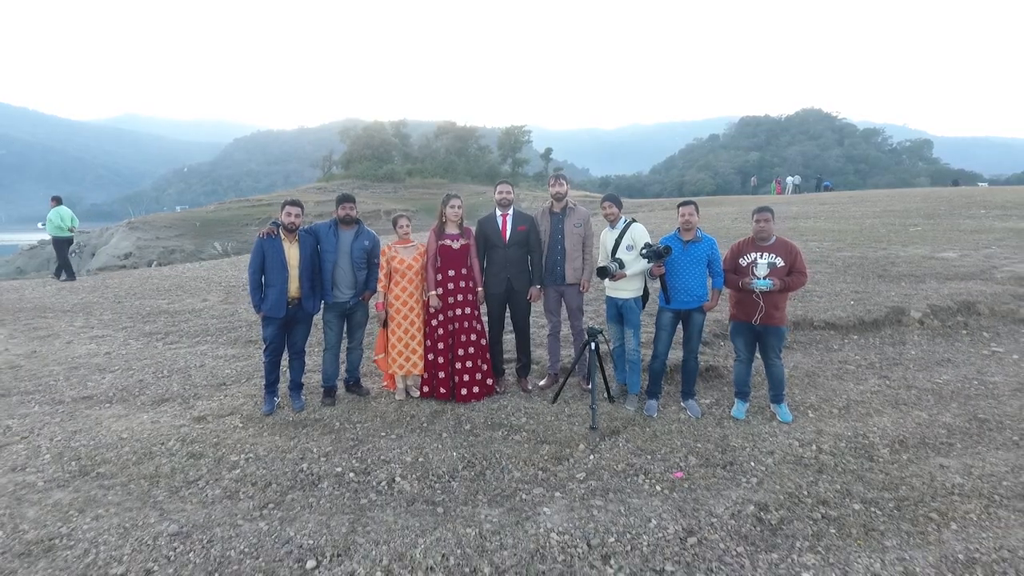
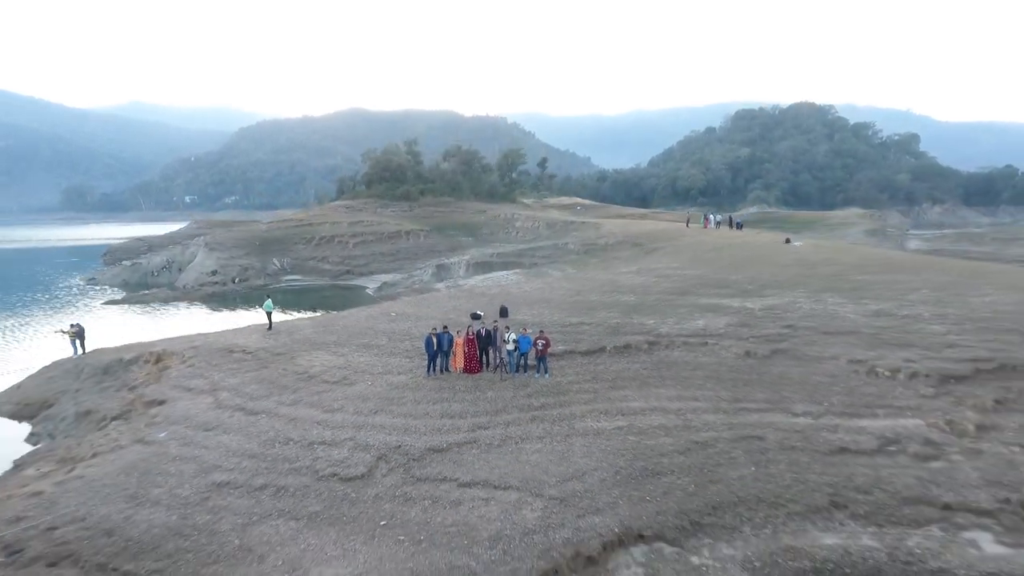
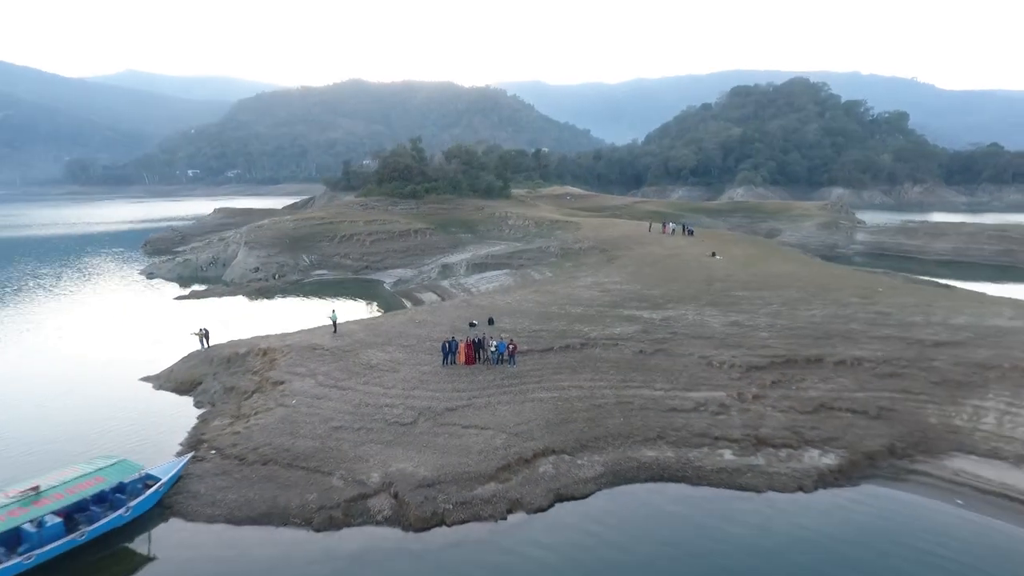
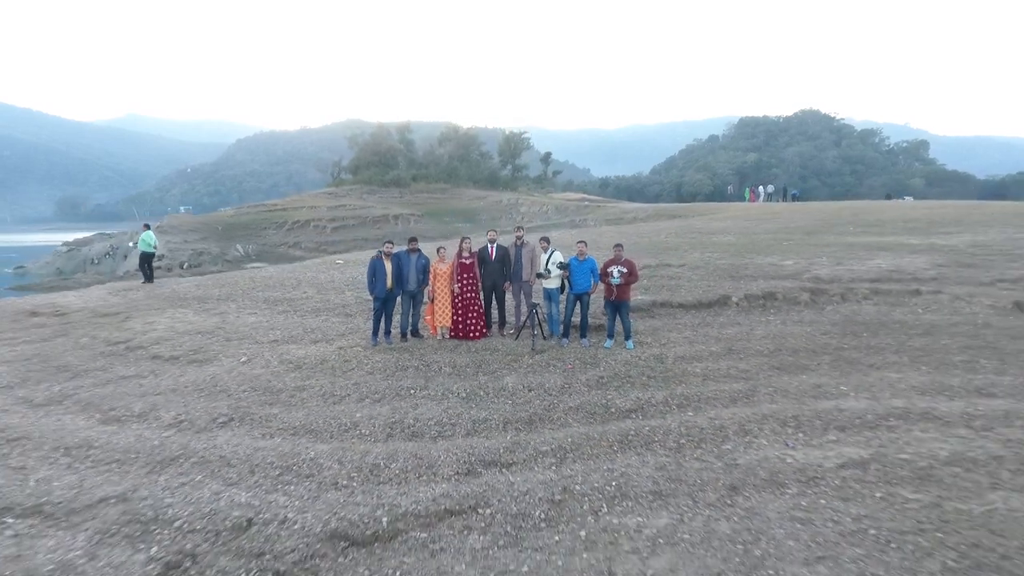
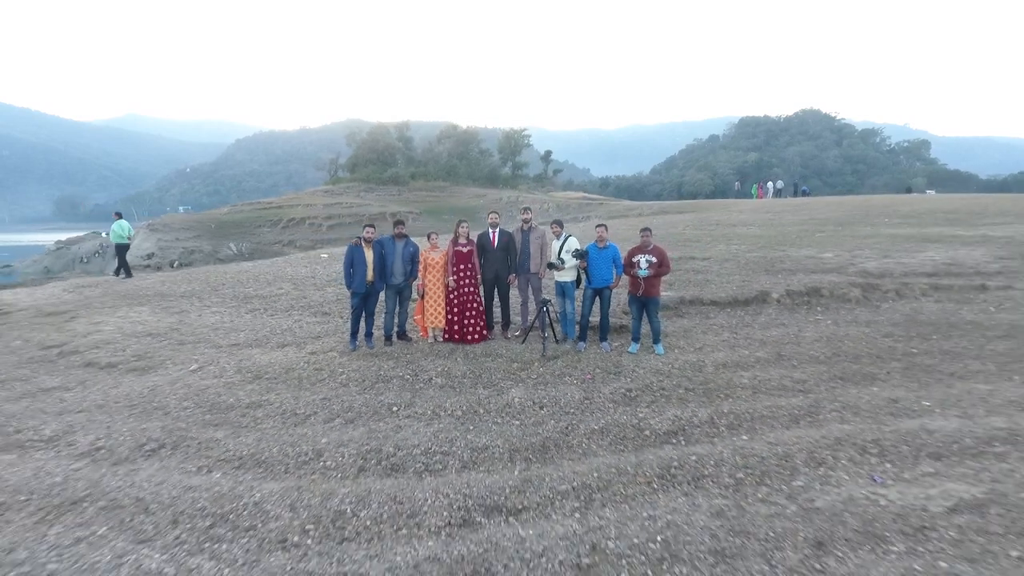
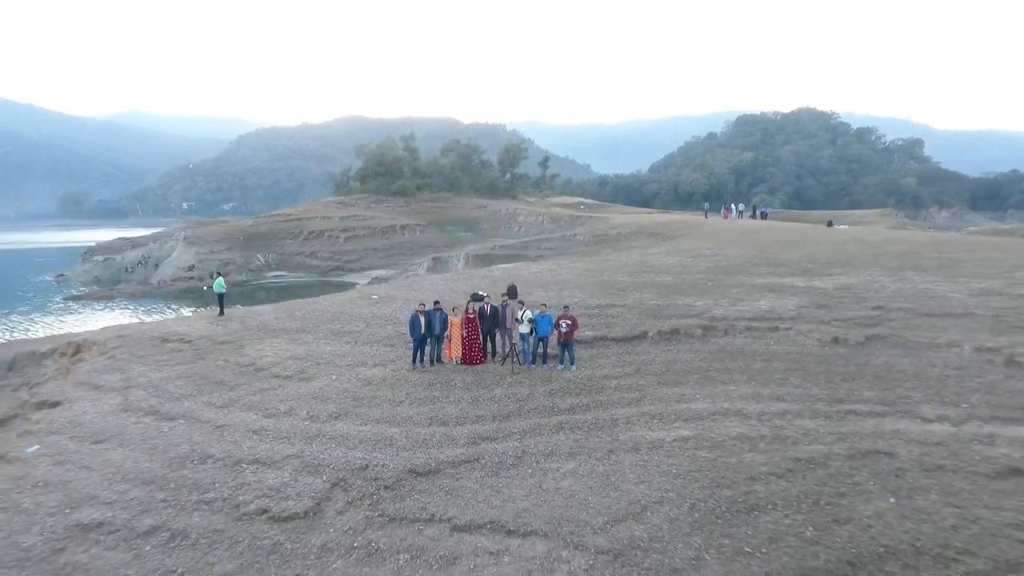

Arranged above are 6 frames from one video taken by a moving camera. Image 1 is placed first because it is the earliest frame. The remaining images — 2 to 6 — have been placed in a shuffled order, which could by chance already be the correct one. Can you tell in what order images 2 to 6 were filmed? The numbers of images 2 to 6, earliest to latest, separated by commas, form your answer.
5, 4, 6, 2, 3
